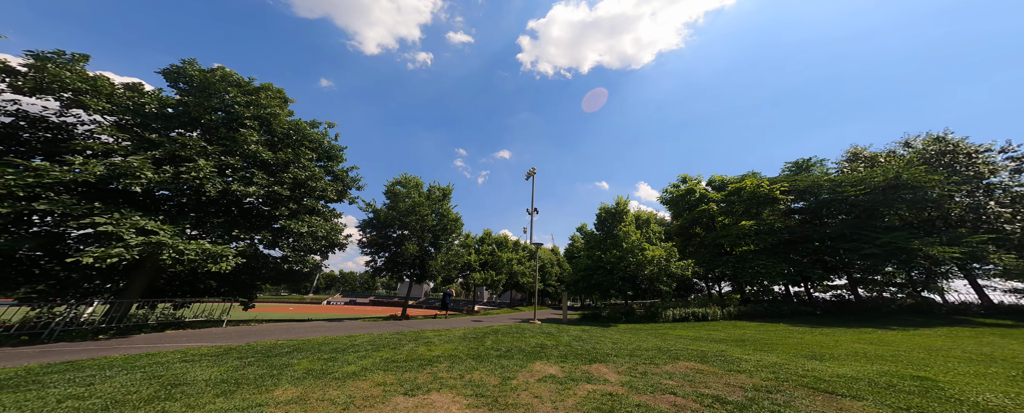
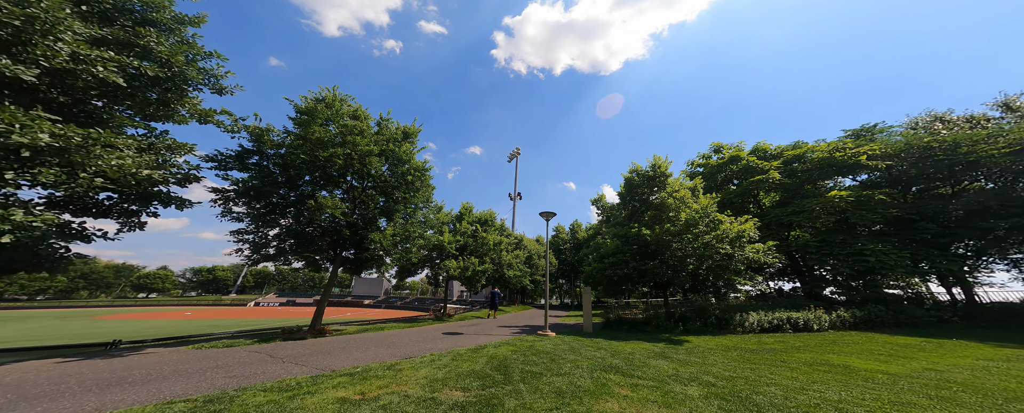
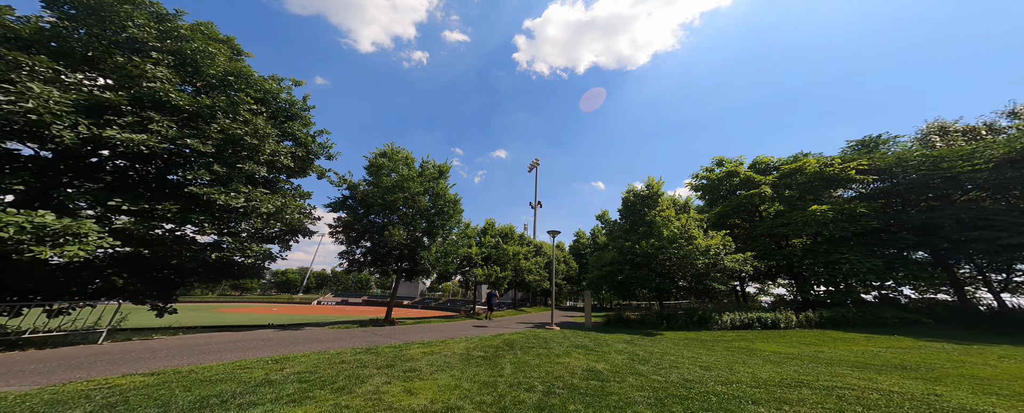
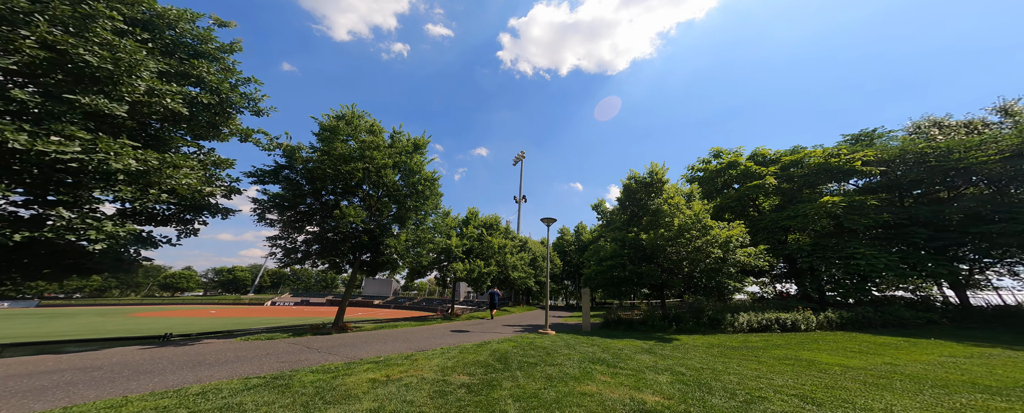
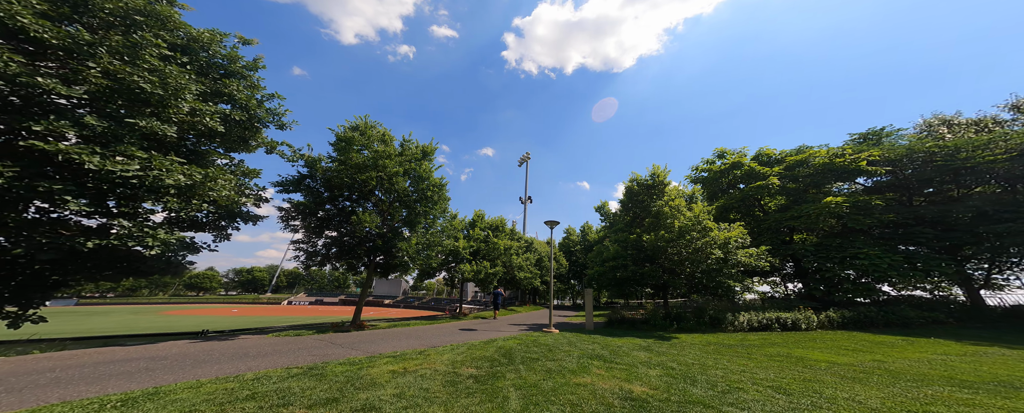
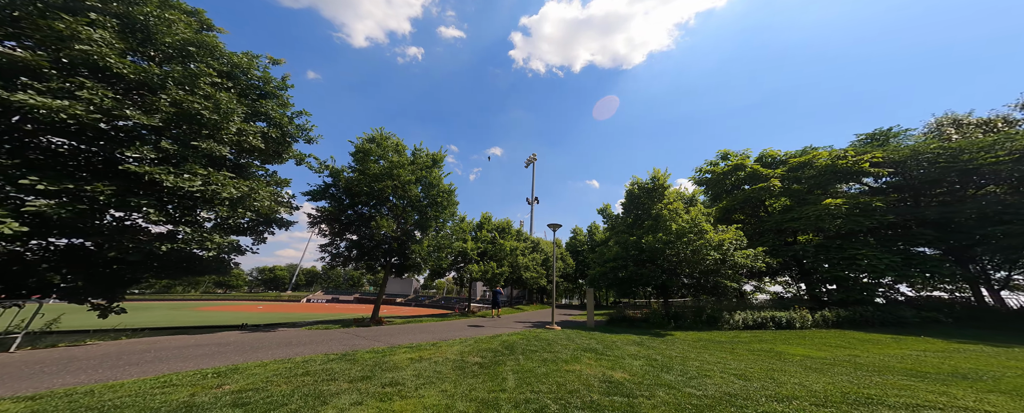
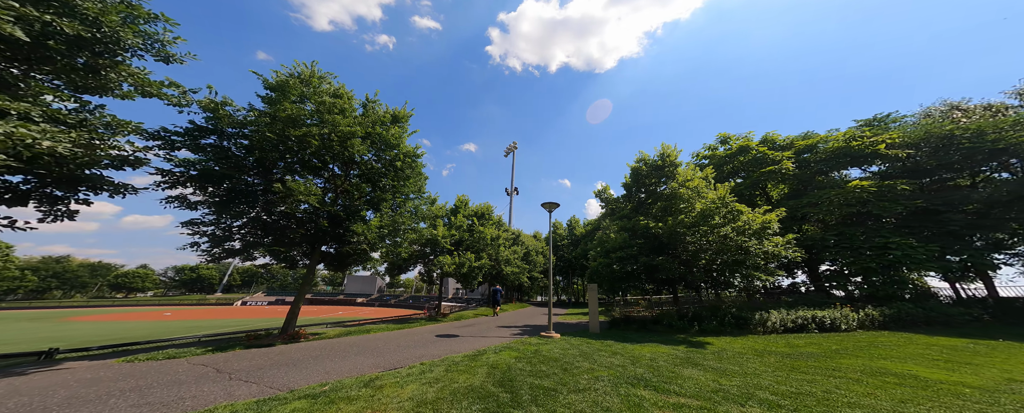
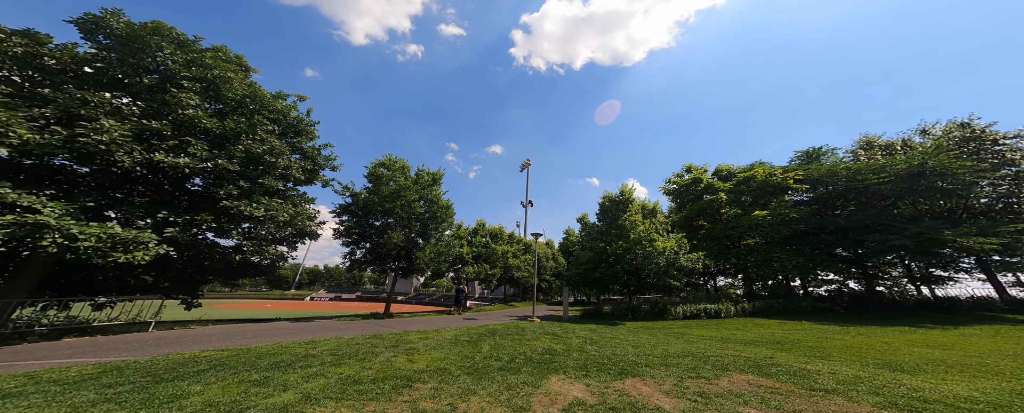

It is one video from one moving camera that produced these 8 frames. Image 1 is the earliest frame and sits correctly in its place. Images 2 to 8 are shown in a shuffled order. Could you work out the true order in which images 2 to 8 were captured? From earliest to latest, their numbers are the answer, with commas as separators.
8, 3, 6, 5, 4, 2, 7
